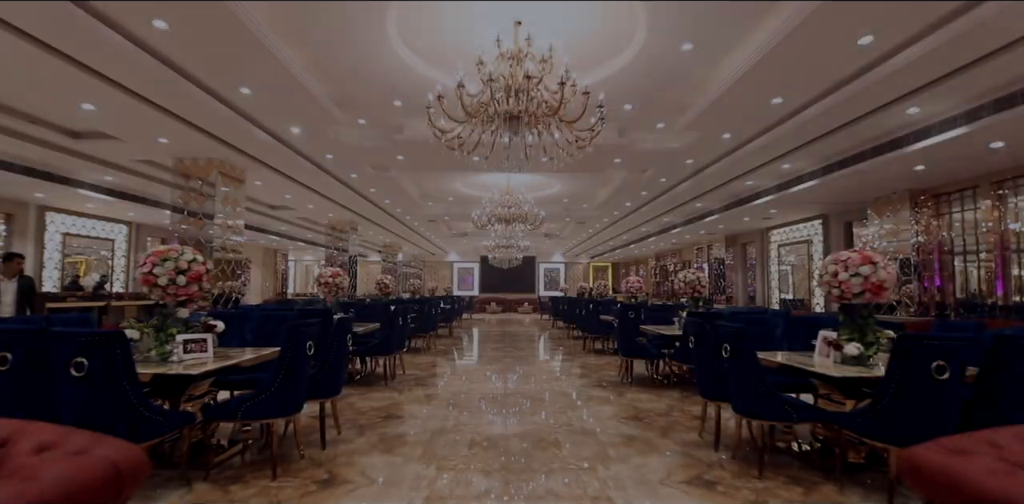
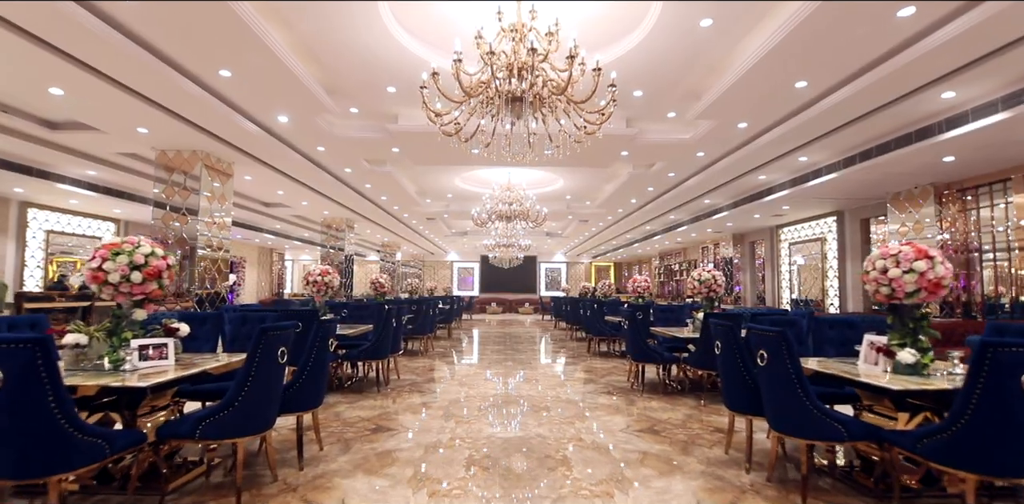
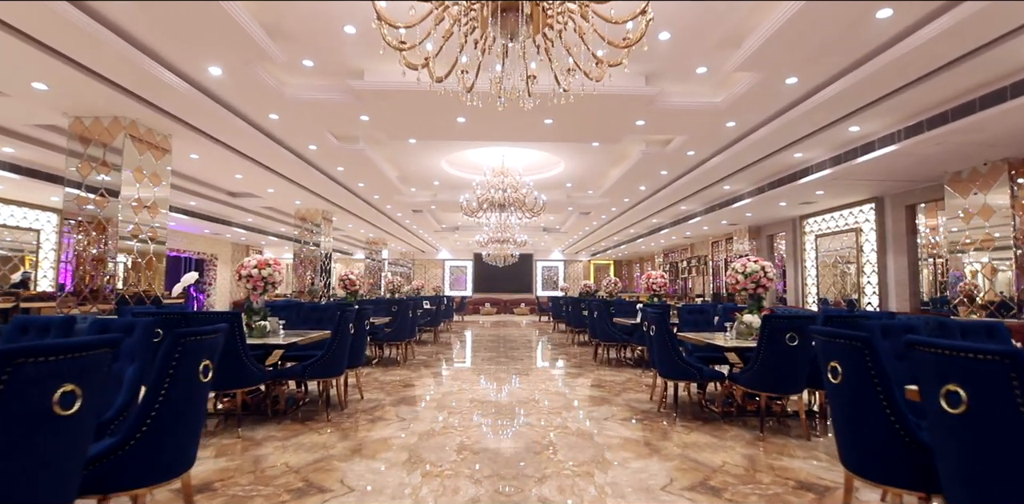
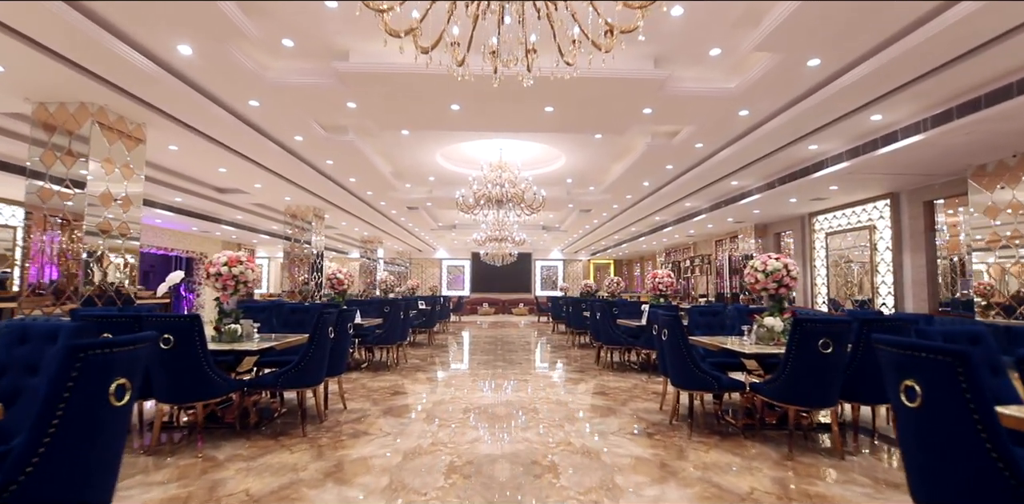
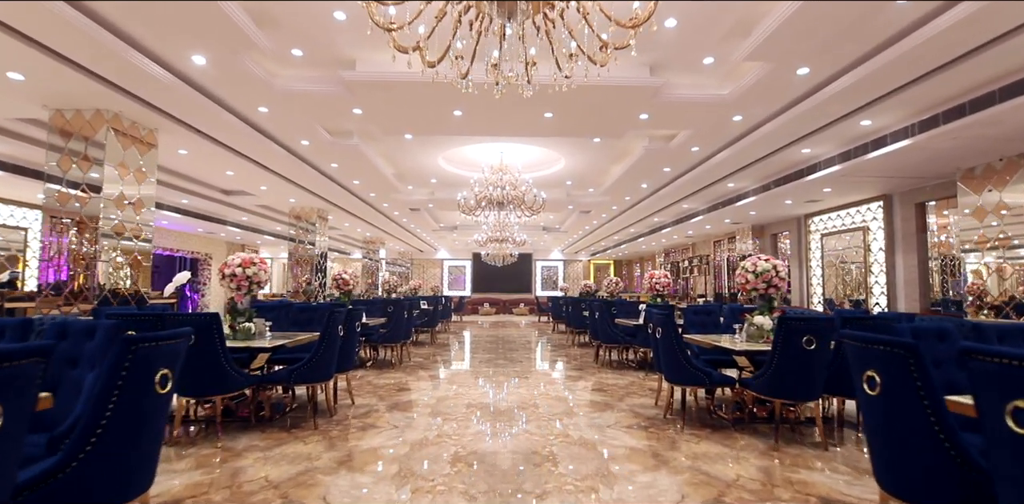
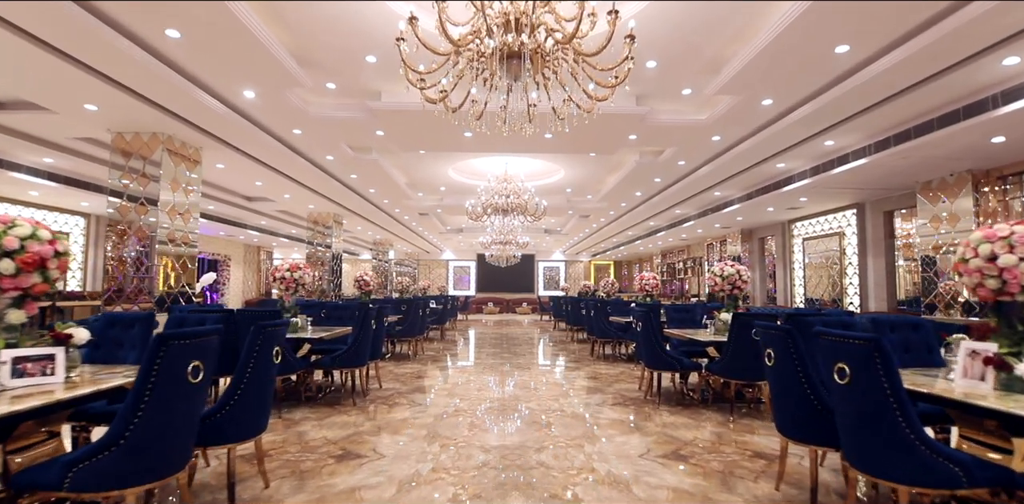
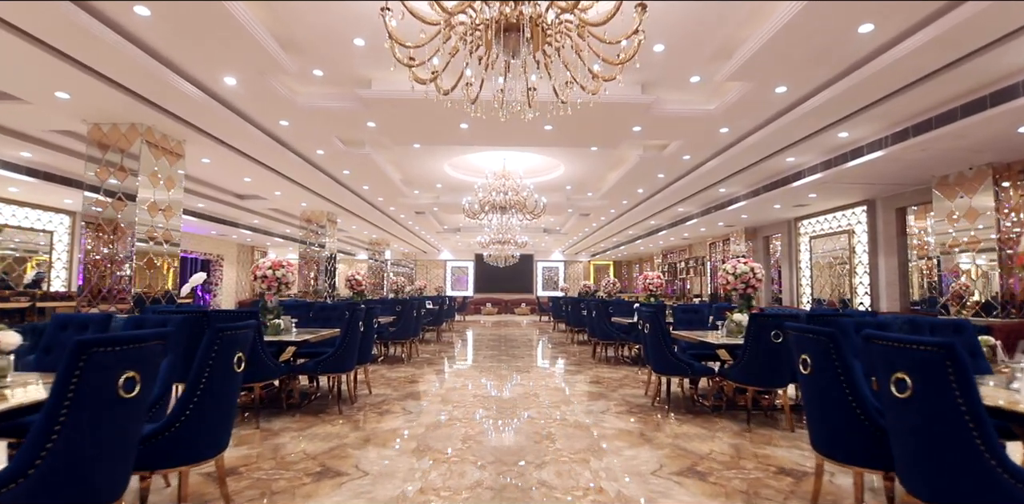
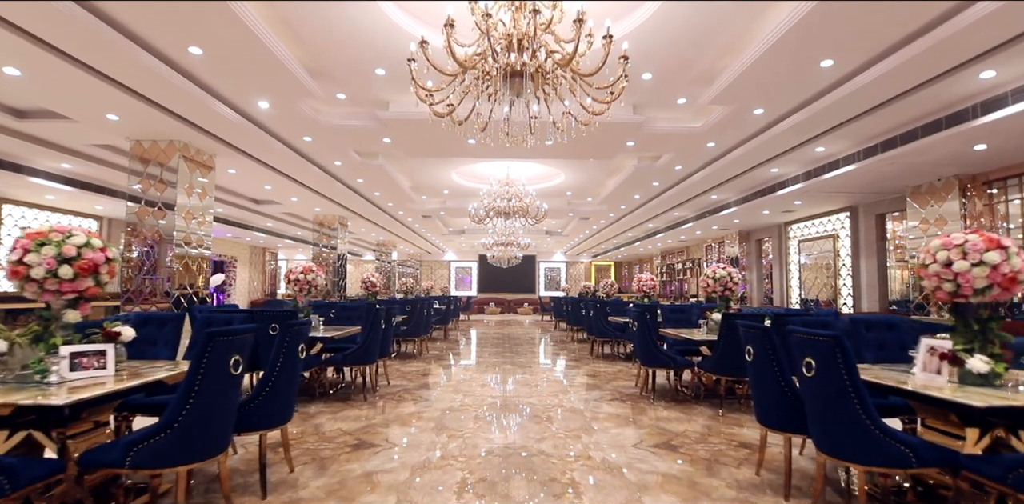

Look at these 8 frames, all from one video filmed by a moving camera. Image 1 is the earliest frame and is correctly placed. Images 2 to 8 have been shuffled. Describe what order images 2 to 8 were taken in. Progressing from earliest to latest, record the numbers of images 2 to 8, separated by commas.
2, 8, 6, 7, 3, 5, 4
